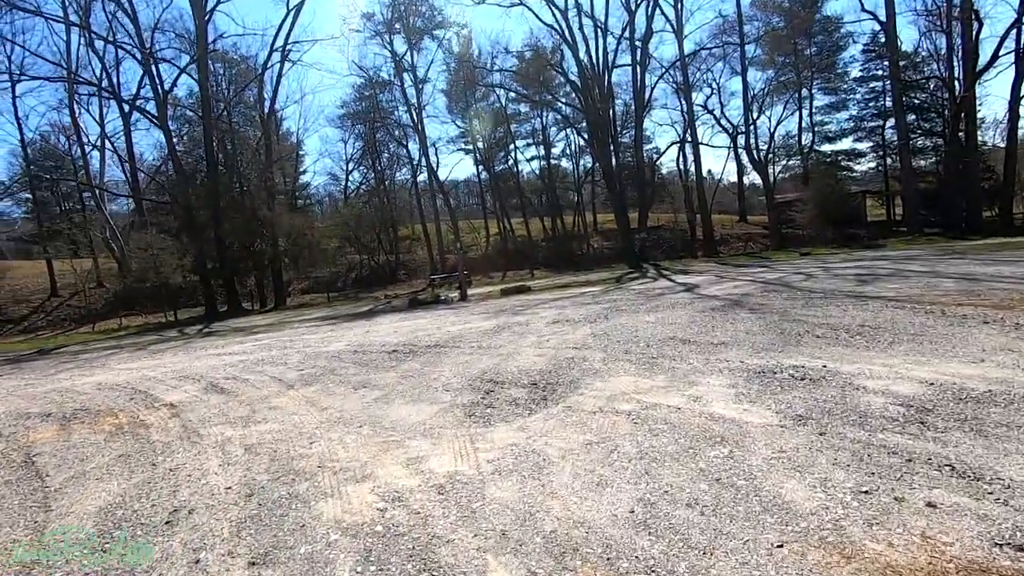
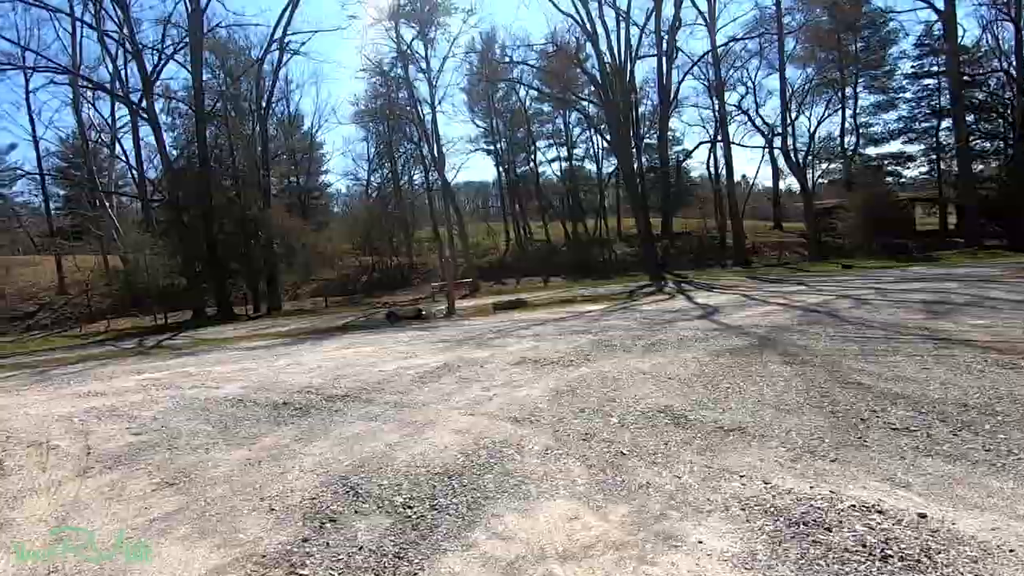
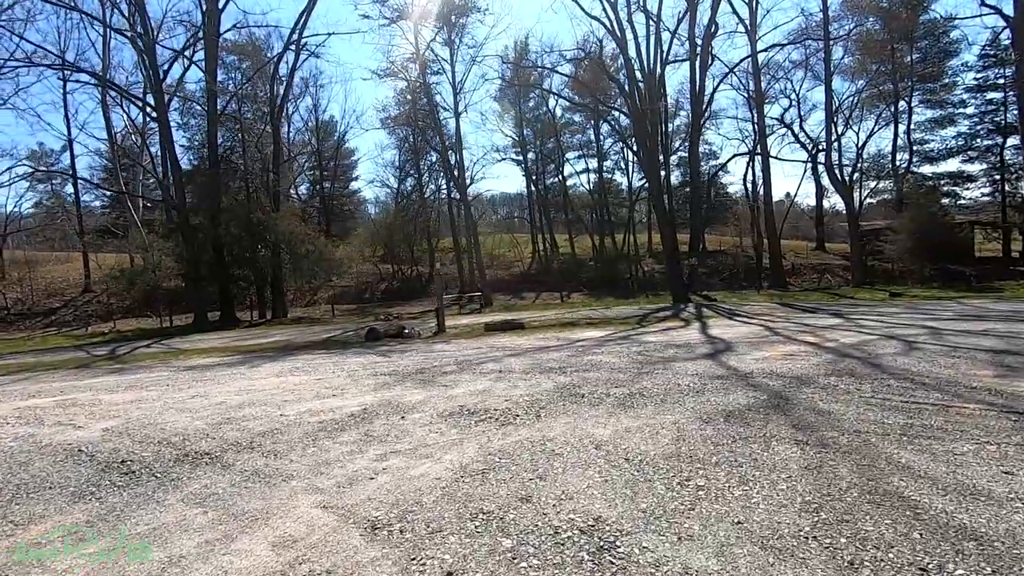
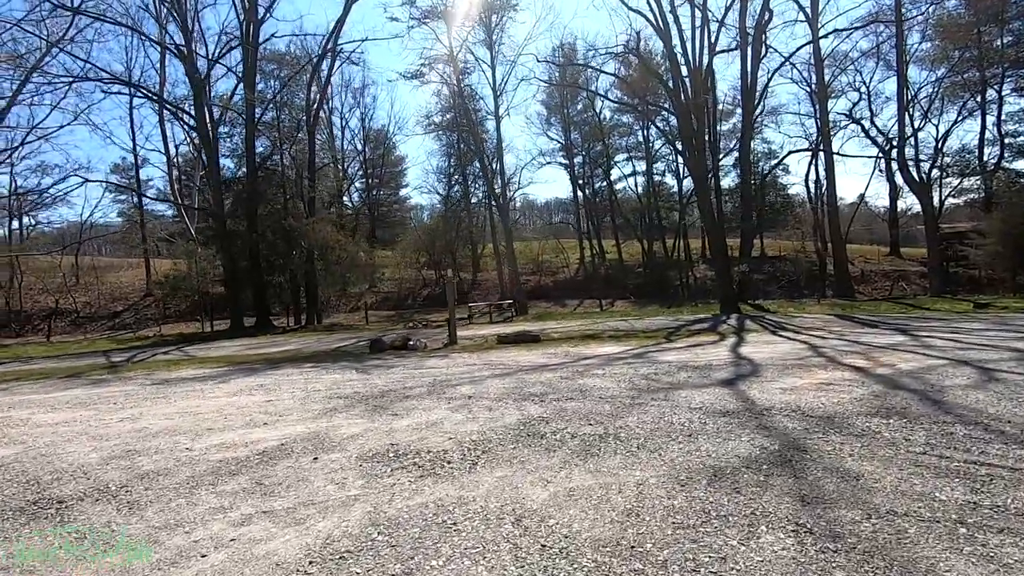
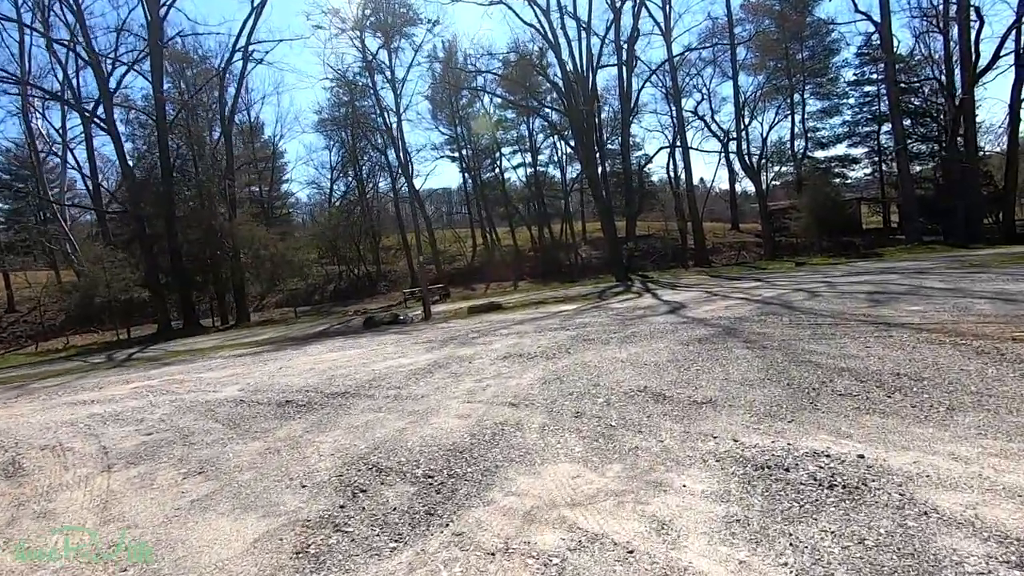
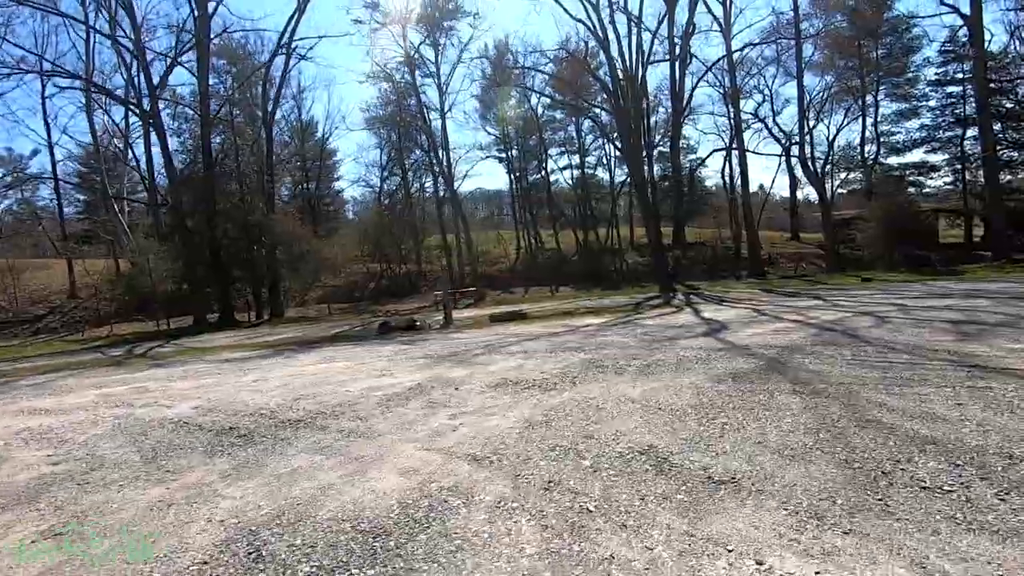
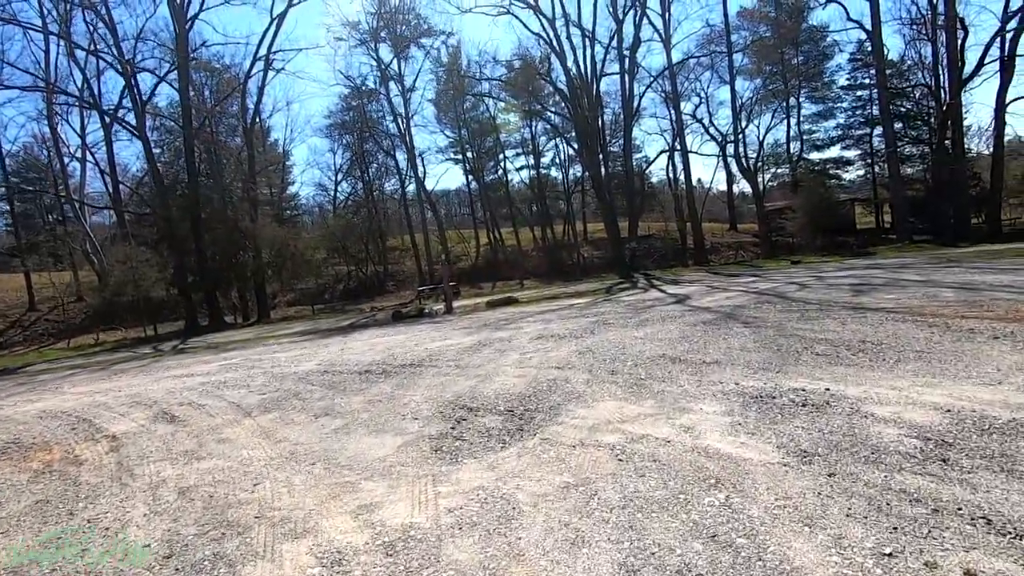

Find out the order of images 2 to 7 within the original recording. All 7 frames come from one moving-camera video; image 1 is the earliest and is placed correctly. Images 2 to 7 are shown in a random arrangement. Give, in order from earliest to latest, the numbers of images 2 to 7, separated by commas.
7, 5, 2, 6, 3, 4
